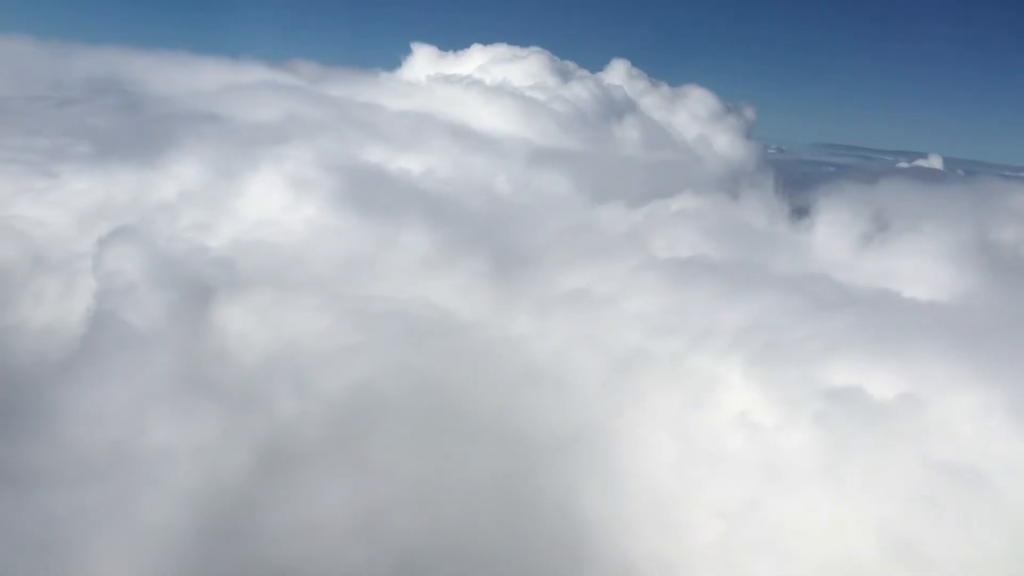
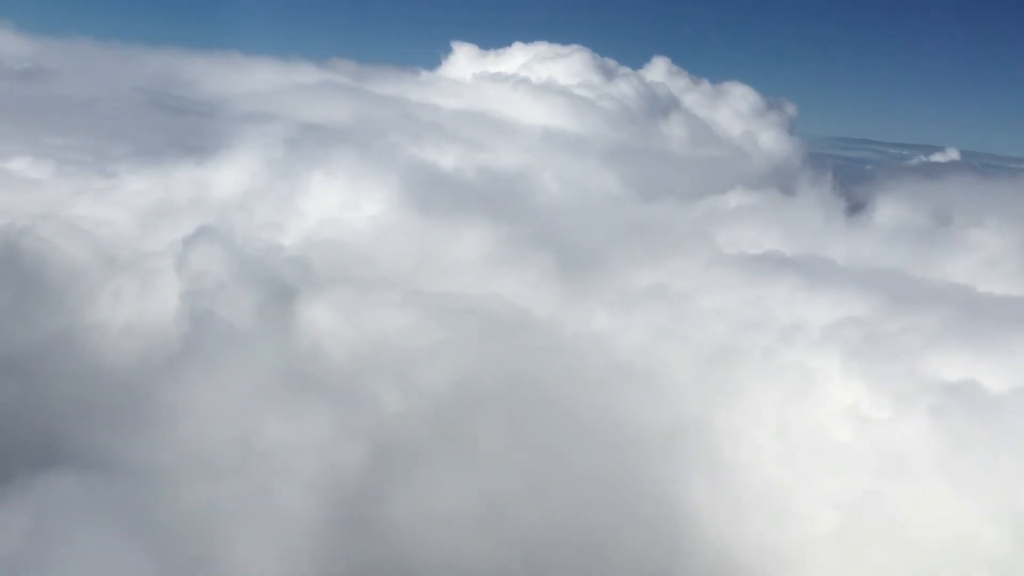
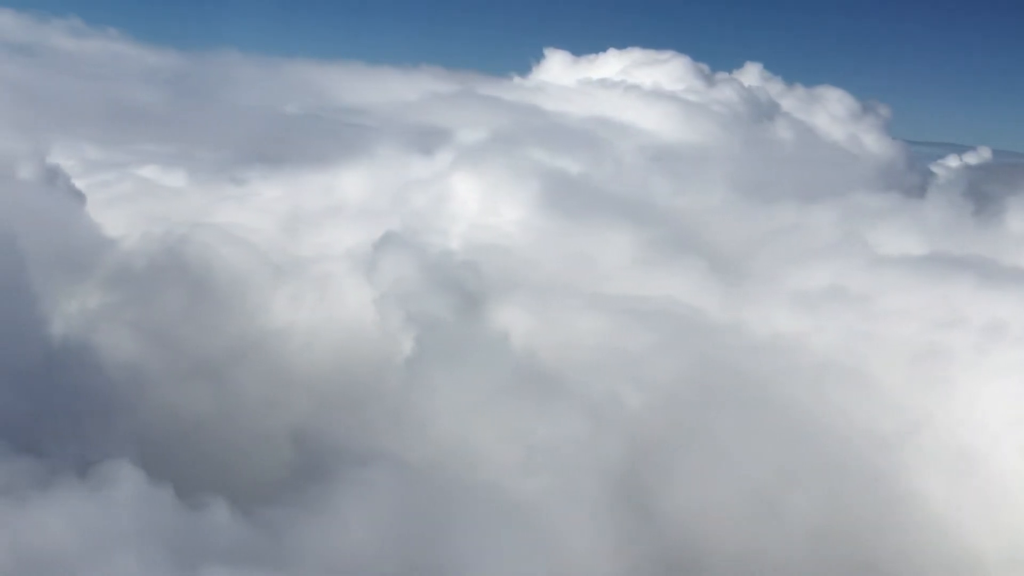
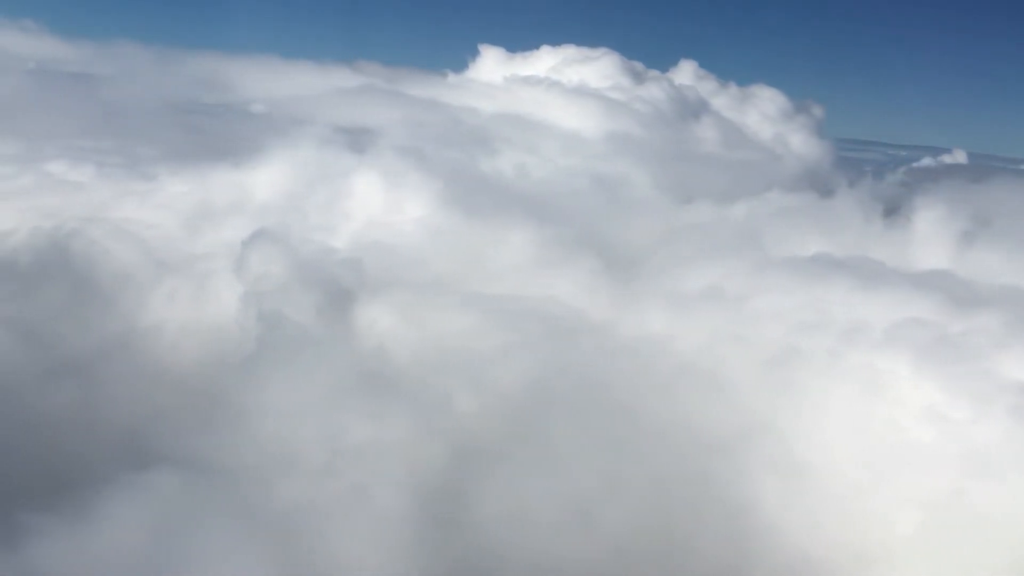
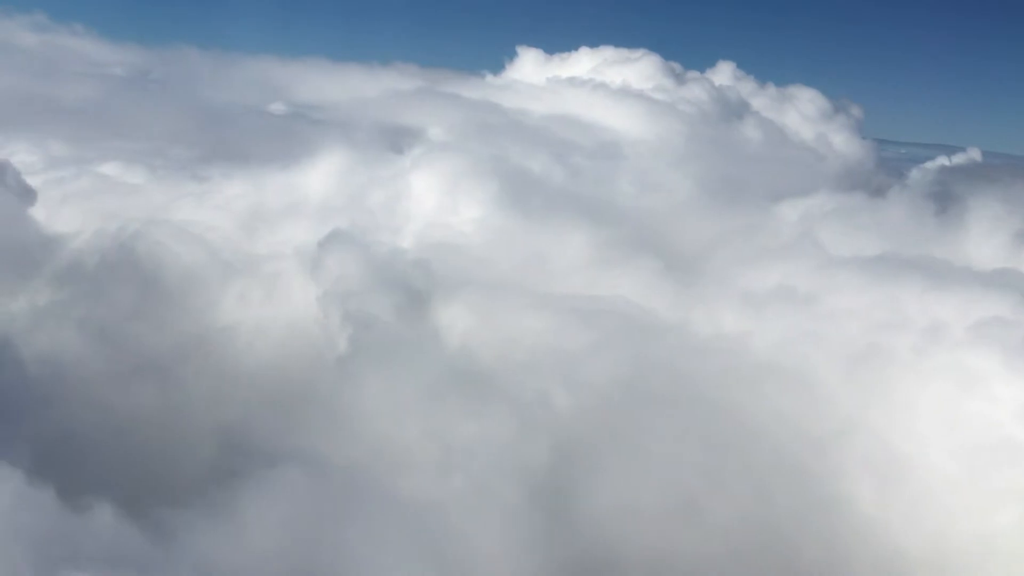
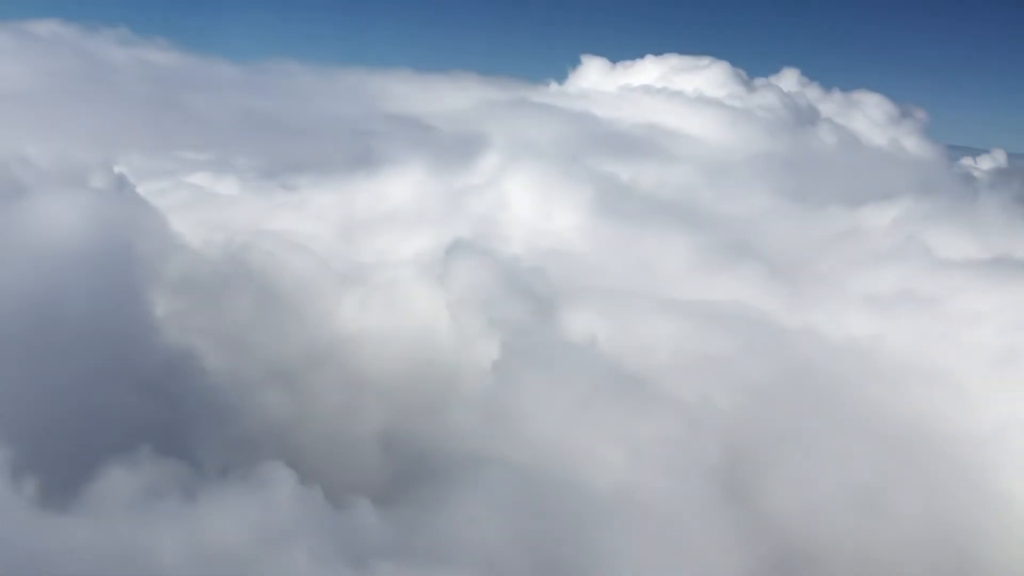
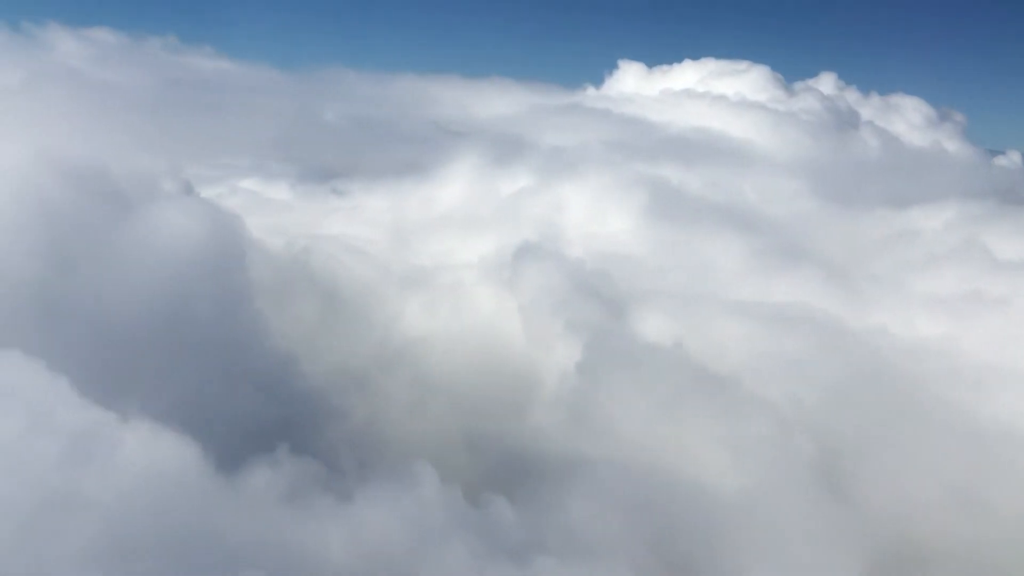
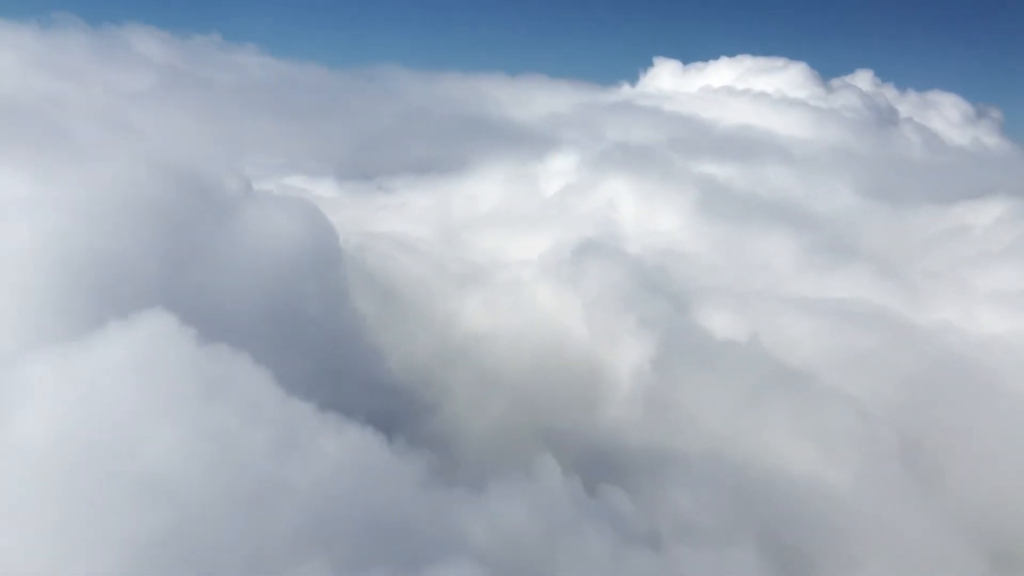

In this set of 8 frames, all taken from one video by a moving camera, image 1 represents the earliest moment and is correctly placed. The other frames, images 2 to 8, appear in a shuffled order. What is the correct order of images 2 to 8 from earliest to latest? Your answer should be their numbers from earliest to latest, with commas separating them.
2, 4, 5, 3, 6, 7, 8
